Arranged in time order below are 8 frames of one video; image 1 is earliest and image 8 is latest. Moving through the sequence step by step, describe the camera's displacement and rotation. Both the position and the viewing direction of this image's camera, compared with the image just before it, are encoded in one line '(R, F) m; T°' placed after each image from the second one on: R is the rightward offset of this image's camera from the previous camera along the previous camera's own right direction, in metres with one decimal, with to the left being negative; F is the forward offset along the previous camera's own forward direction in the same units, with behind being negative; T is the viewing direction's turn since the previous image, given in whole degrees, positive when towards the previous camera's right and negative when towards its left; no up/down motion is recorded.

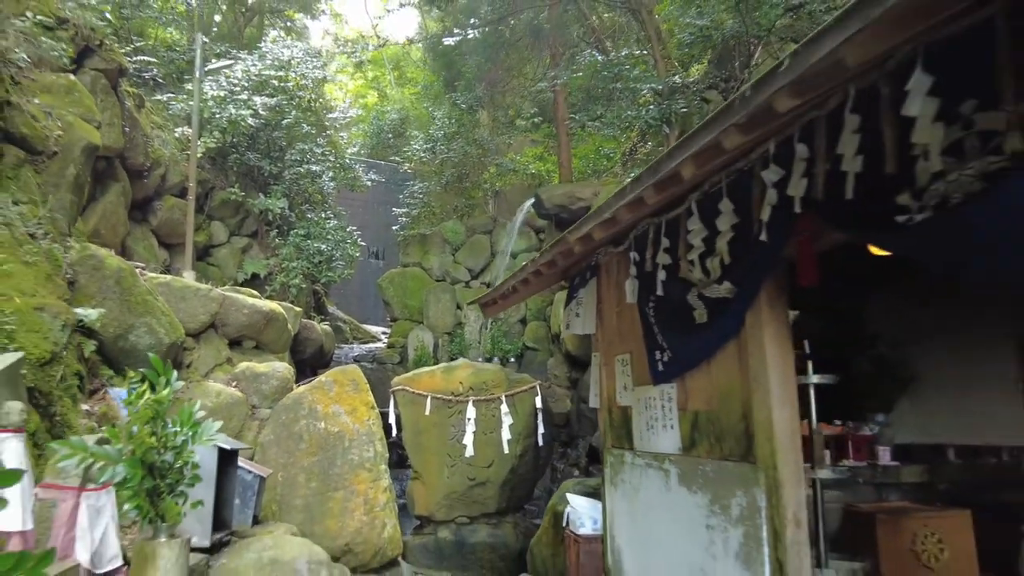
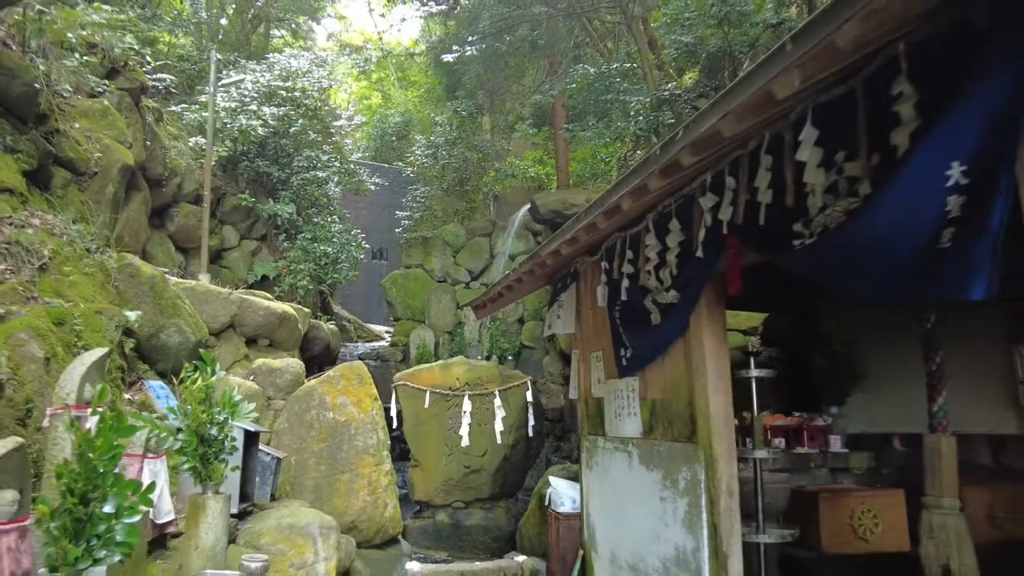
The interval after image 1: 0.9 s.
(+0.1, -0.6) m; 0°
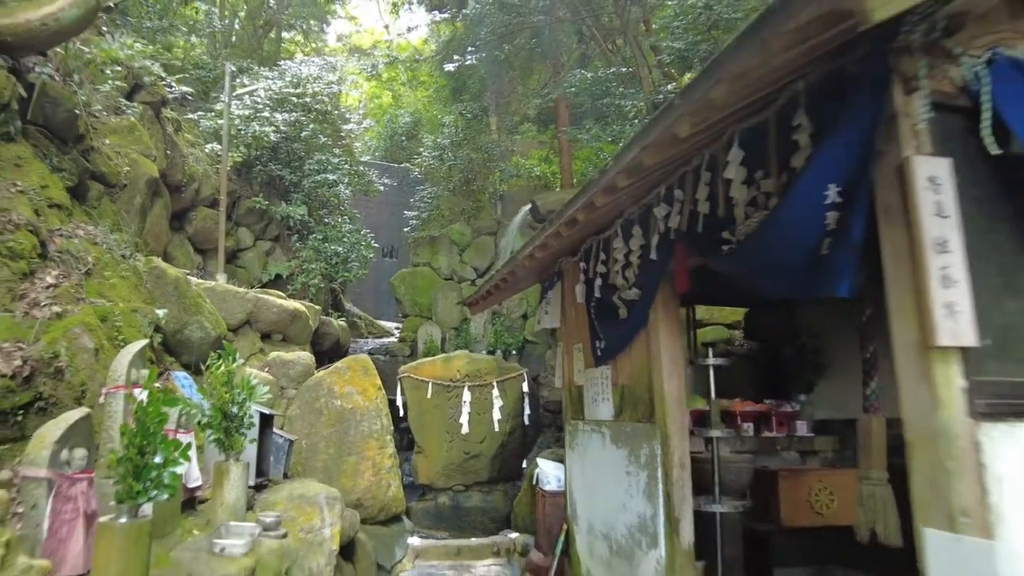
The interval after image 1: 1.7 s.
(+0.2, -0.6) m; -1°
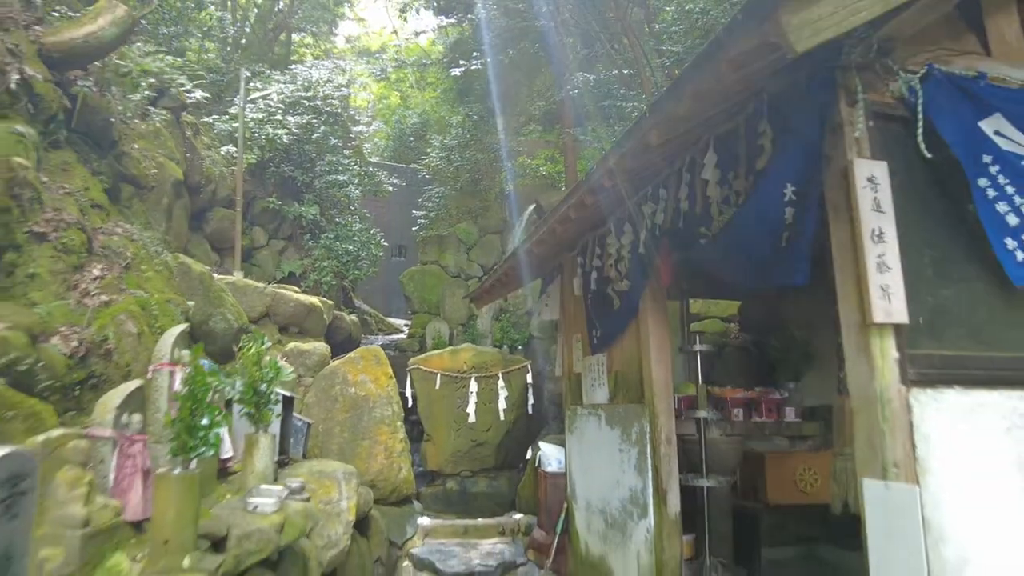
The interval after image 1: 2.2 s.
(+0.1, -0.4) m; -1°
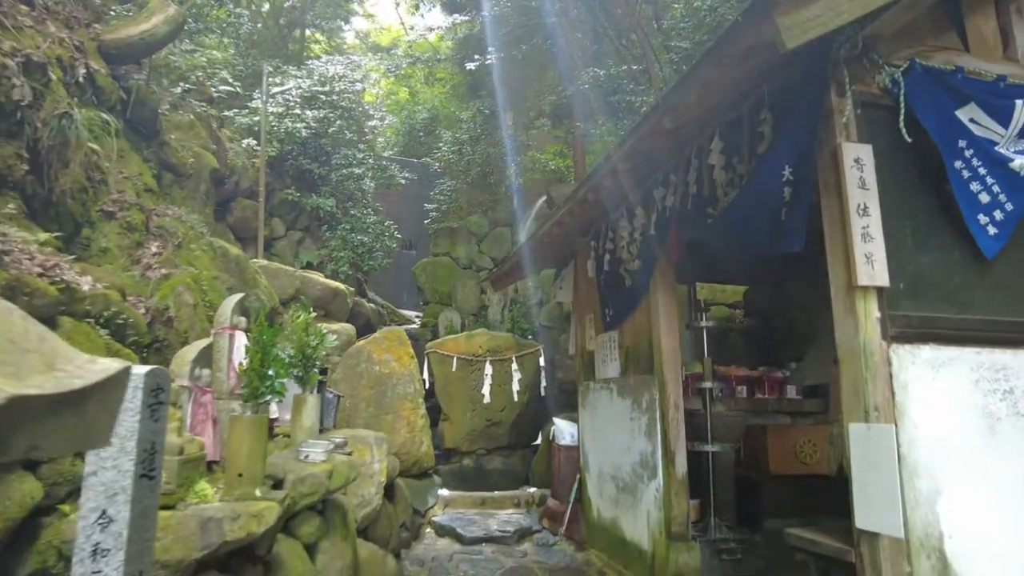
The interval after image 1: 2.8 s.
(-0.1, -0.4) m; 0°
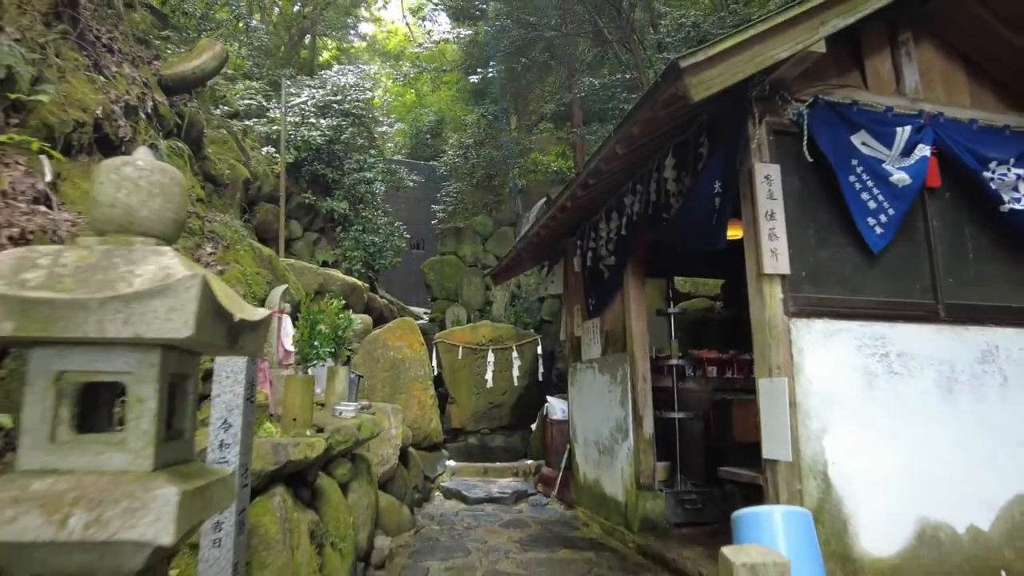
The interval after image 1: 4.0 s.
(+0.1, -1.0) m; -1°
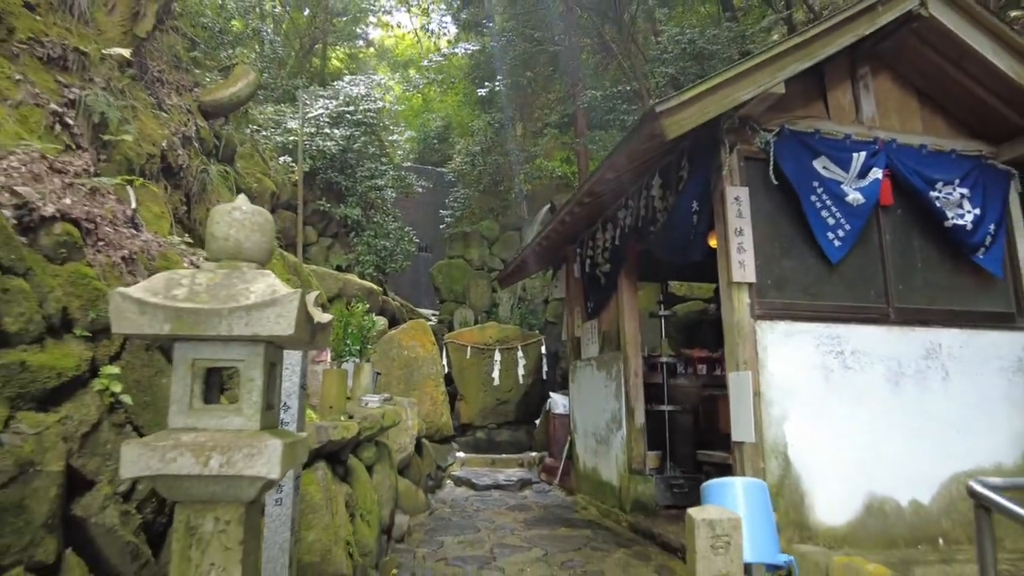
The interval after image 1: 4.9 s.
(0.0, -0.7) m; -1°
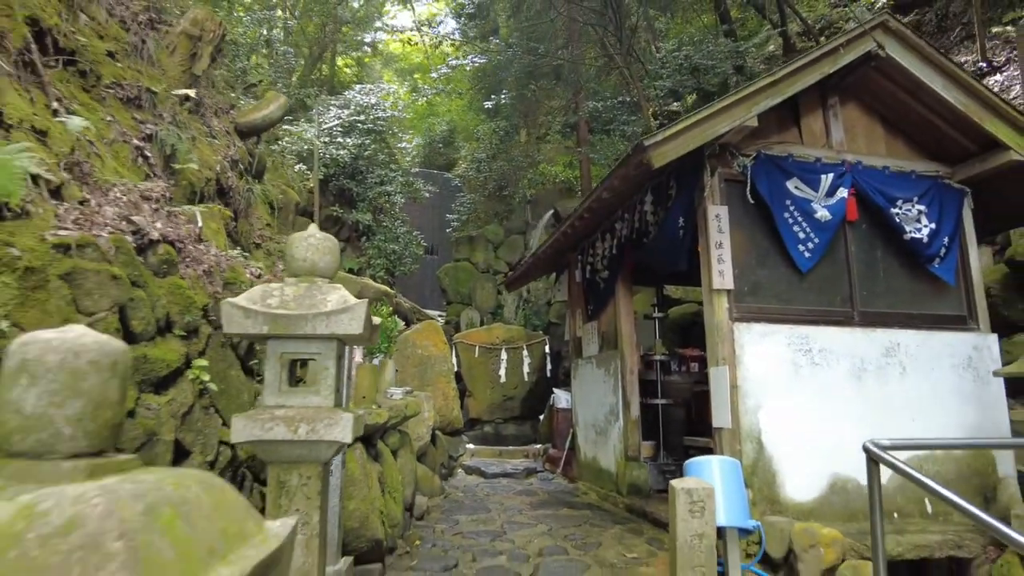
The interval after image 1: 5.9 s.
(-0.1, -0.7) m; 0°
